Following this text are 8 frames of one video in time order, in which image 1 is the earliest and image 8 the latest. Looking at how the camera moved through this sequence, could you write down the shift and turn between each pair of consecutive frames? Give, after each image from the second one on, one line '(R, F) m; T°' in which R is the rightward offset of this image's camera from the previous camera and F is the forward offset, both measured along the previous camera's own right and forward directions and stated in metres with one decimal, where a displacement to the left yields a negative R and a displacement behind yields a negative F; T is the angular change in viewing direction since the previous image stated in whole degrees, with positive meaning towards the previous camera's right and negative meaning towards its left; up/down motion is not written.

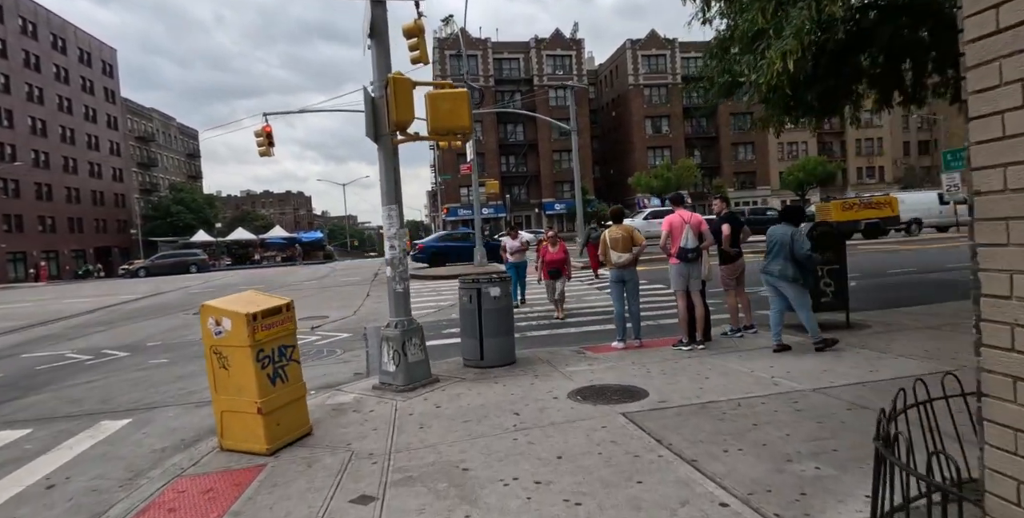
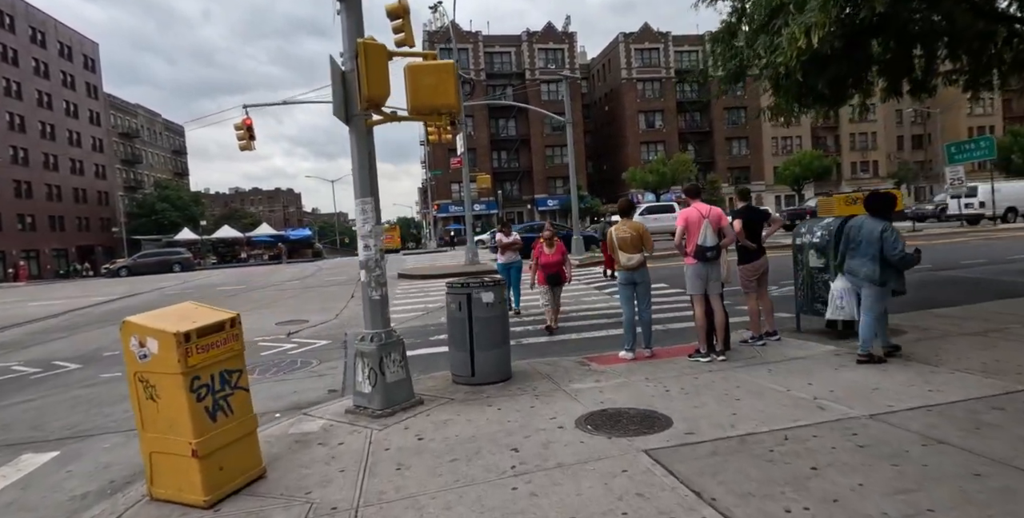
(0.0, +0.9) m; +1°
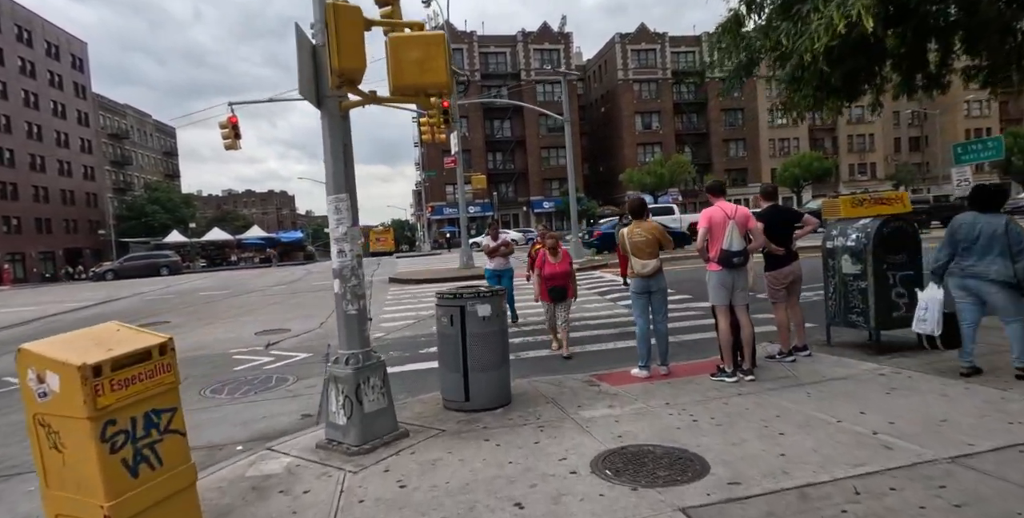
(0.0, +0.8) m; 0°
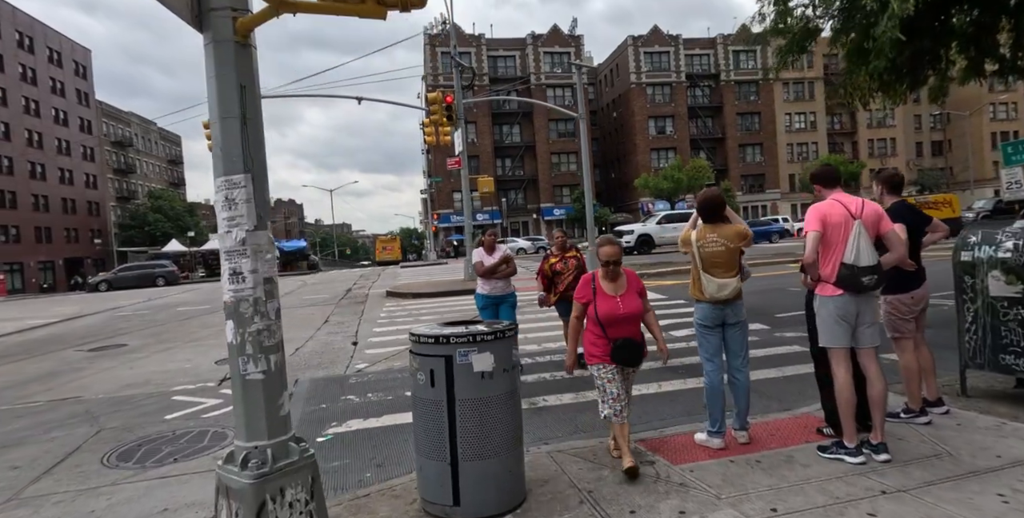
(0.0, +1.9) m; -1°
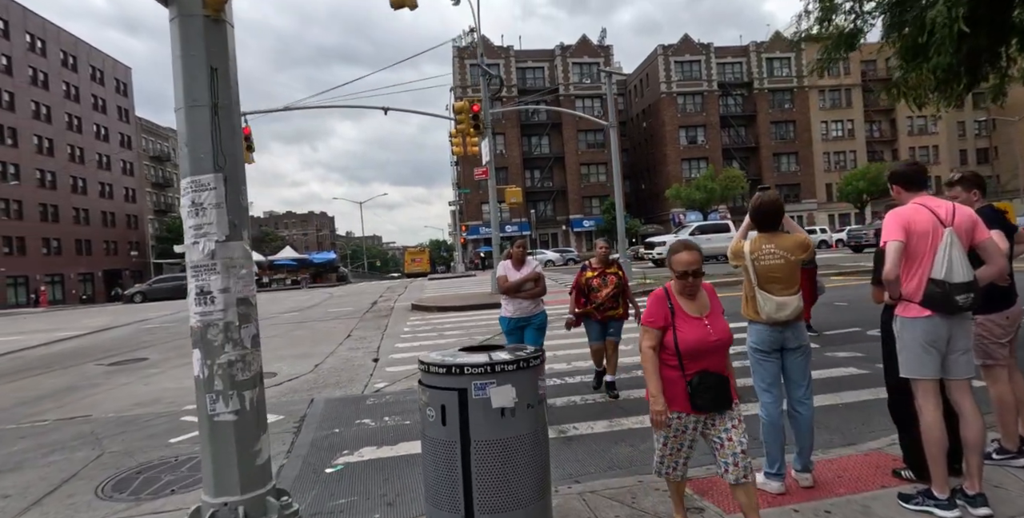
(0.0, +0.5) m; -3°
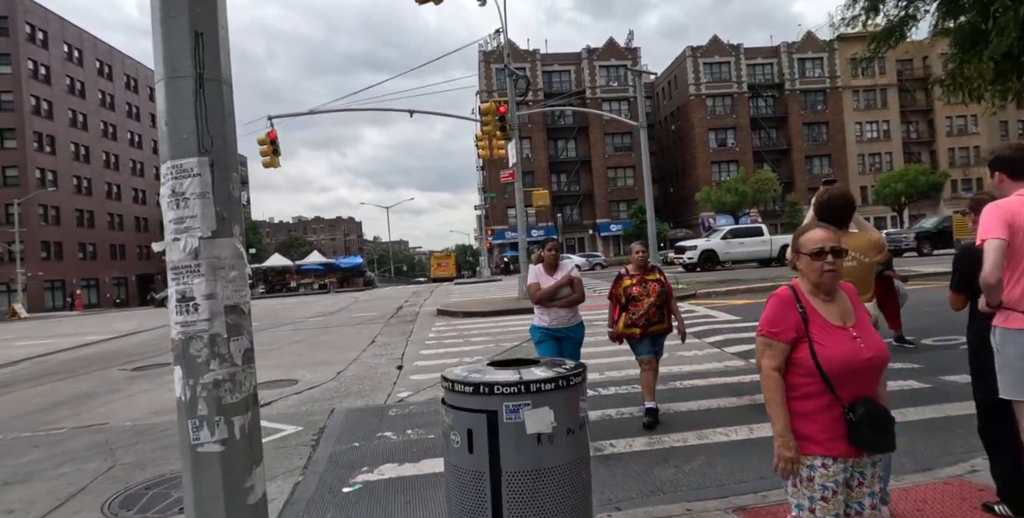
(-0.1, +0.4) m; -2°
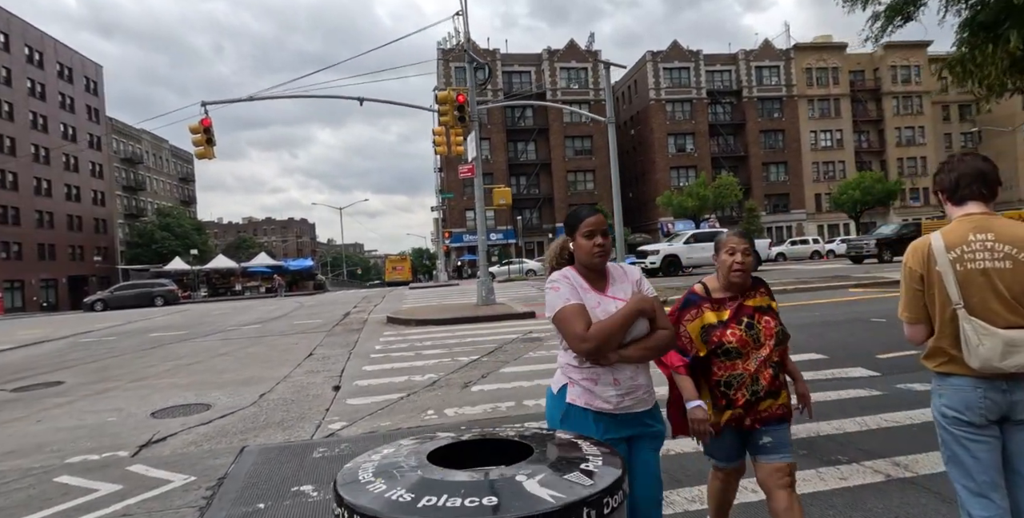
(0.0, +1.3) m; +4°
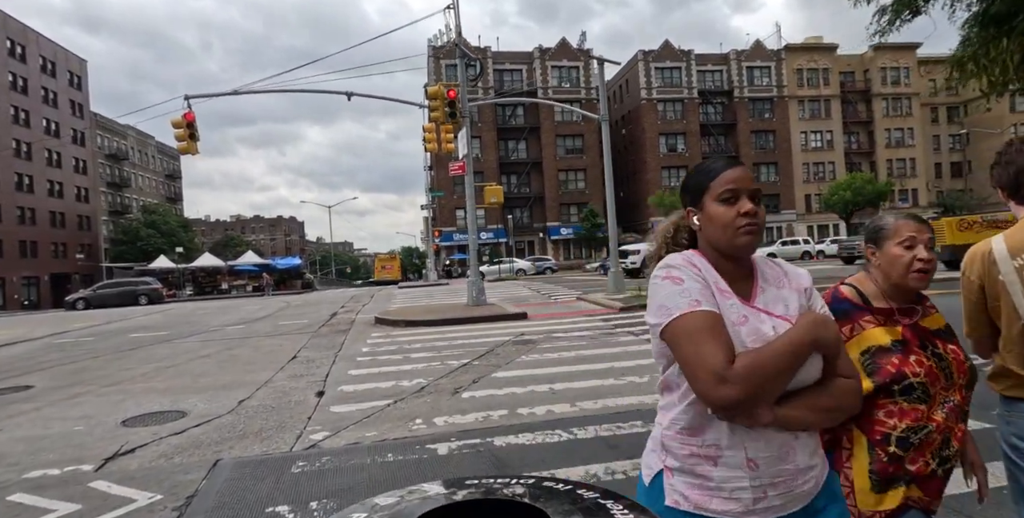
(0.0, +0.3) m; +1°
